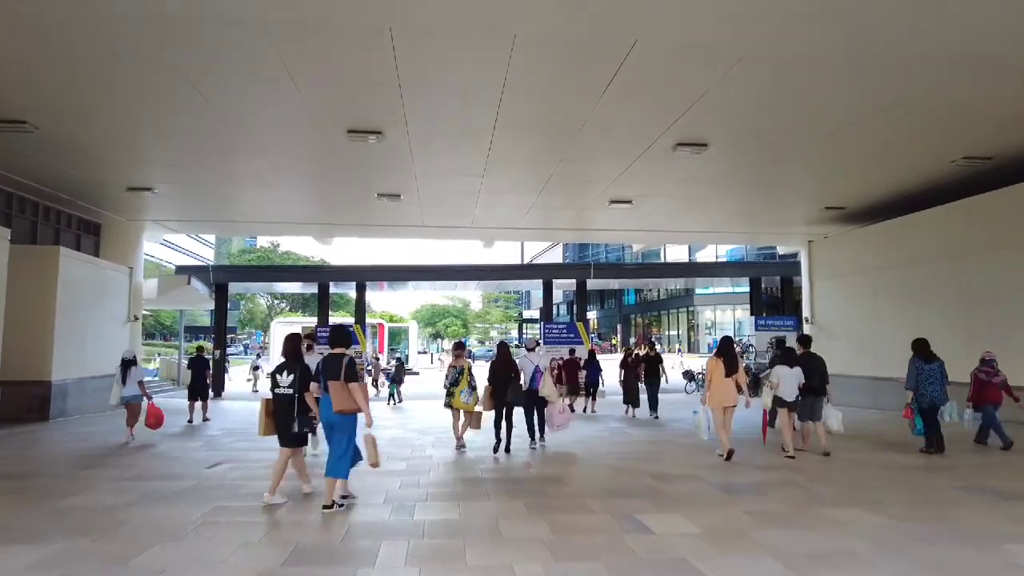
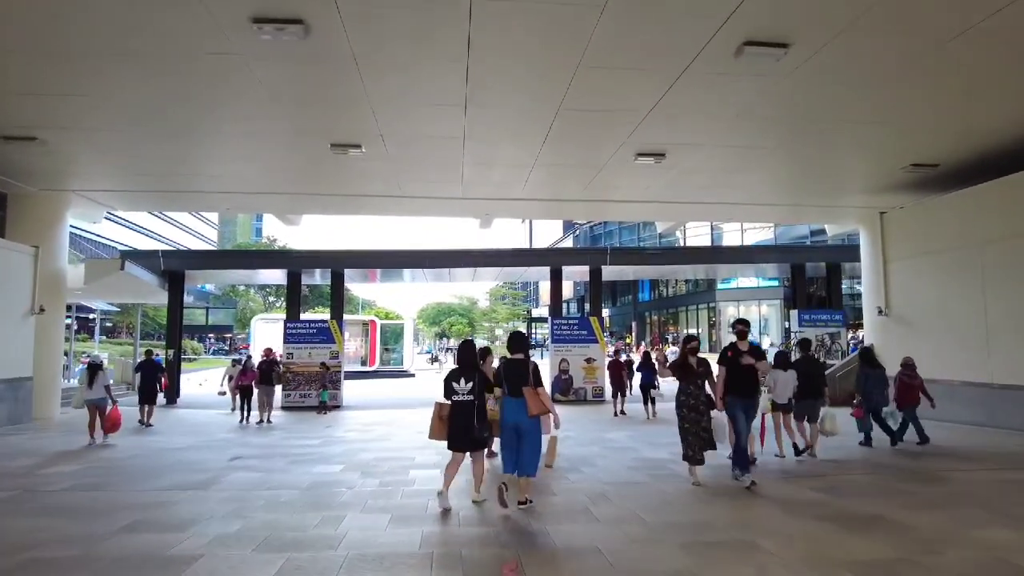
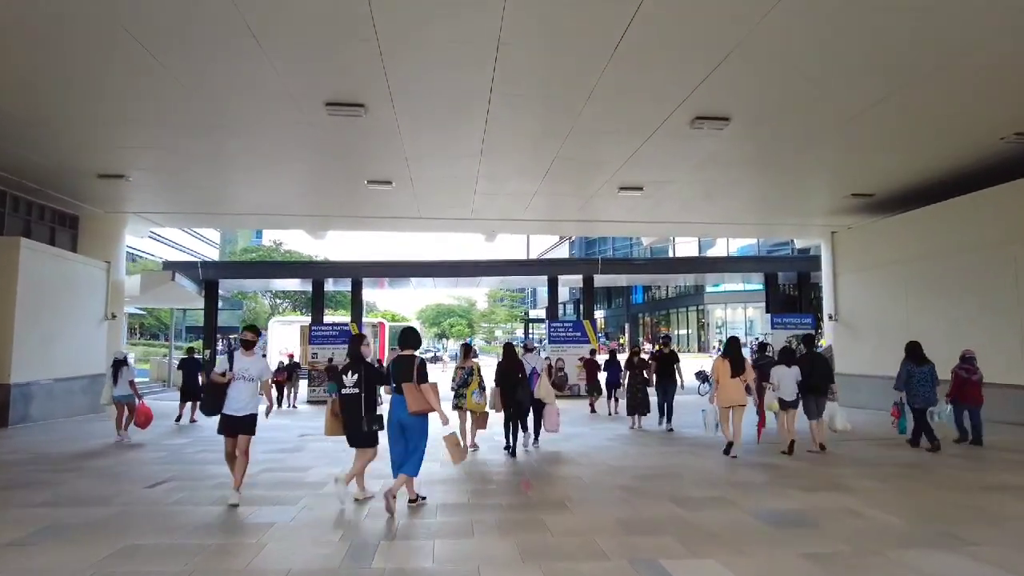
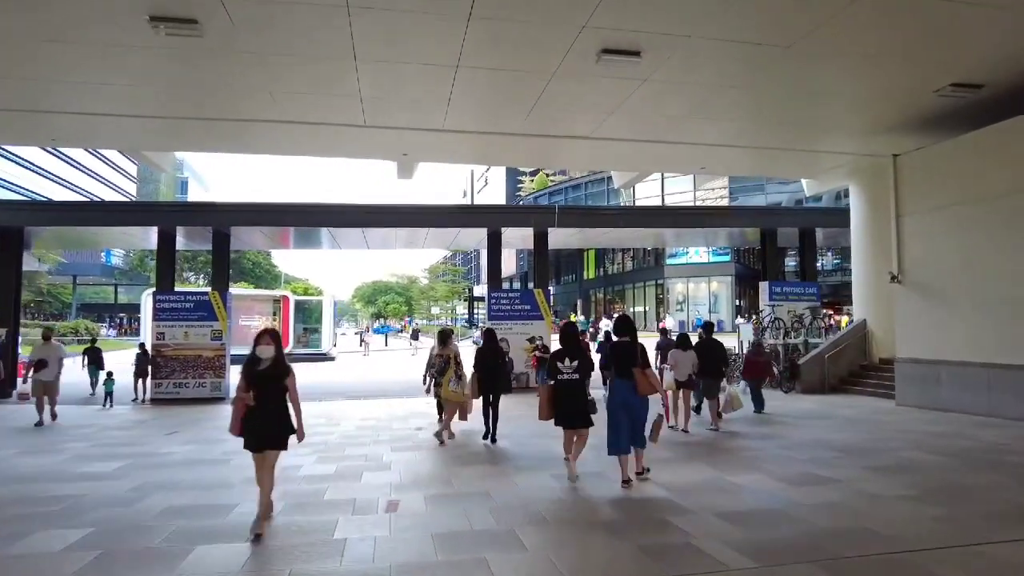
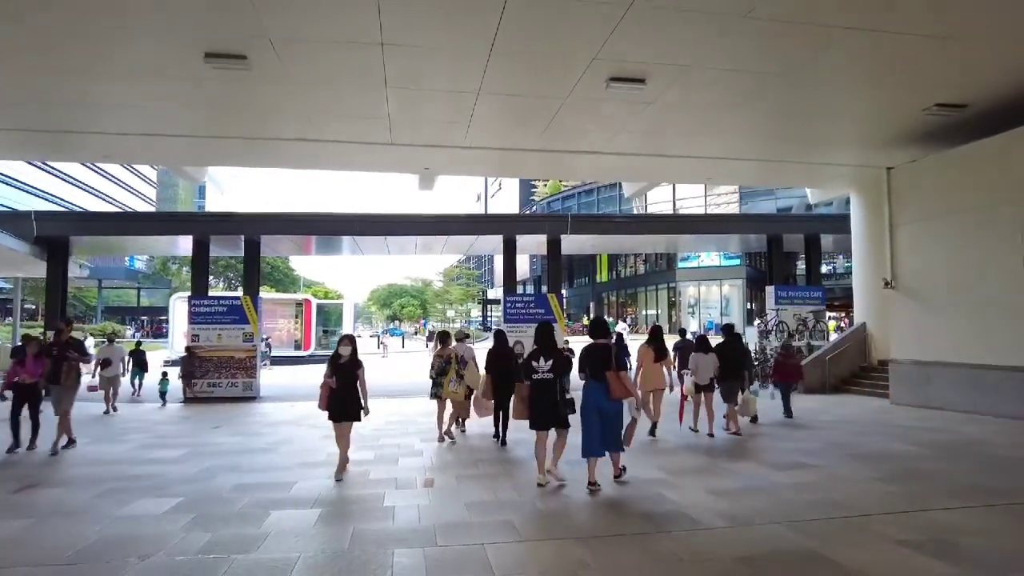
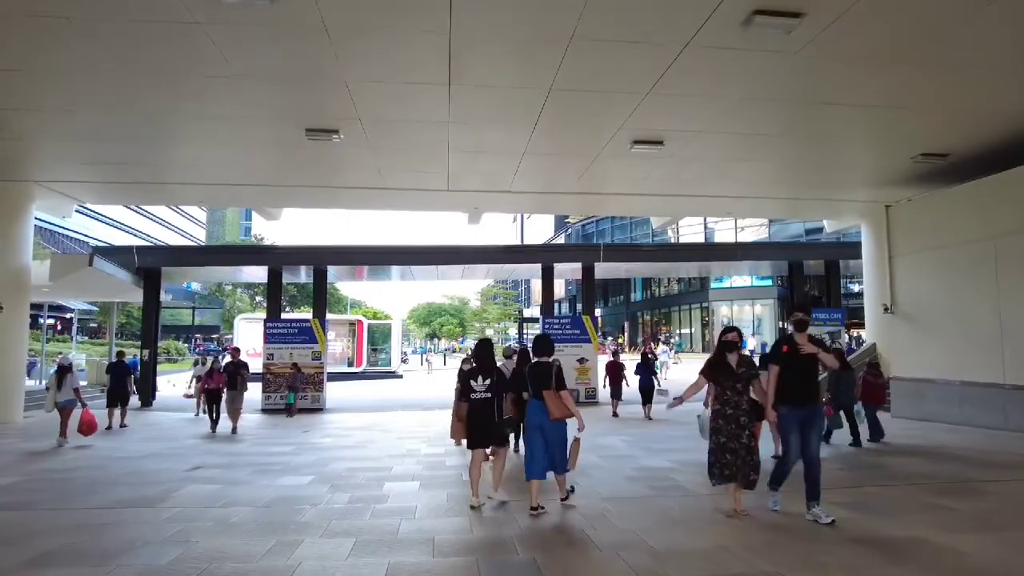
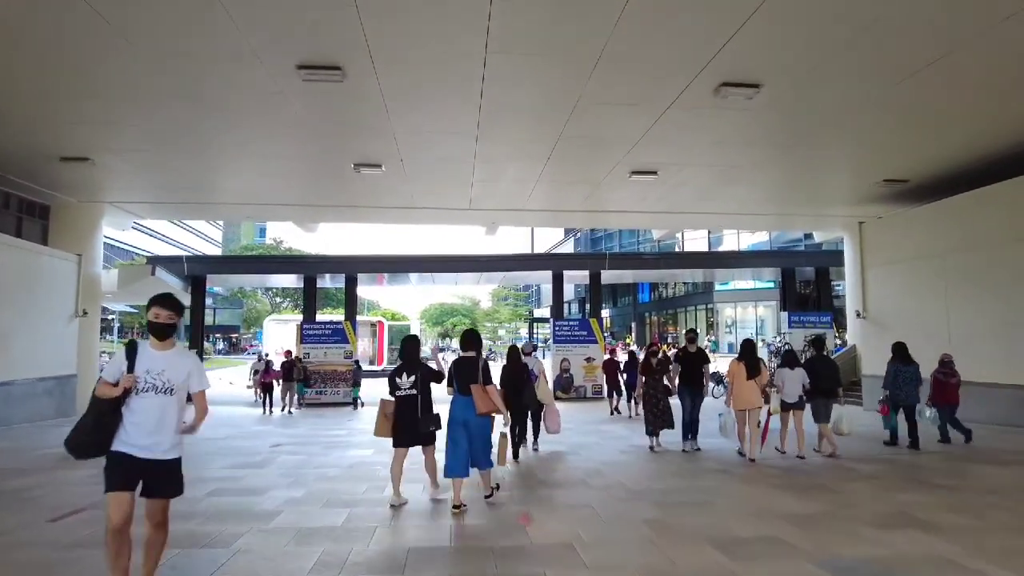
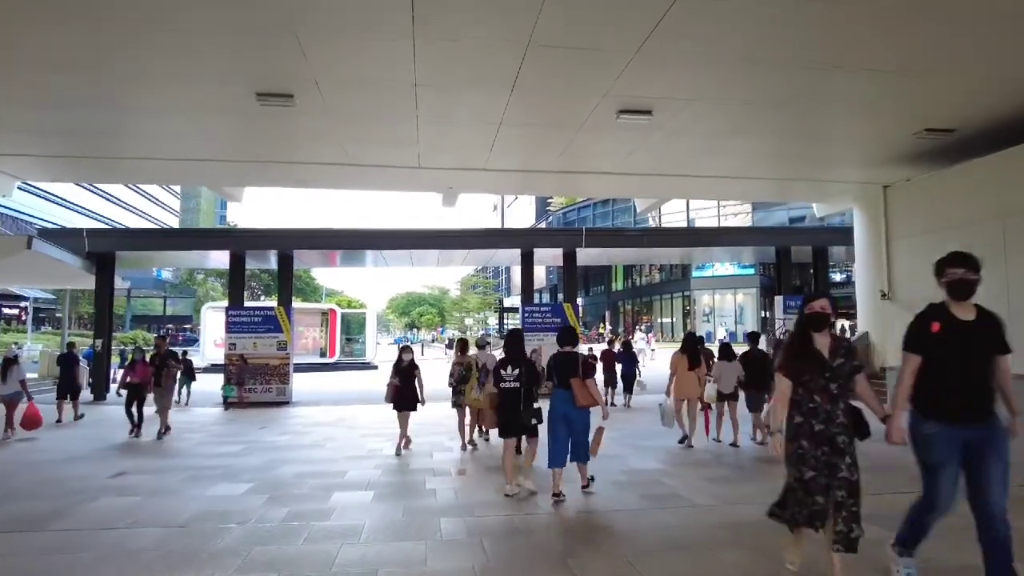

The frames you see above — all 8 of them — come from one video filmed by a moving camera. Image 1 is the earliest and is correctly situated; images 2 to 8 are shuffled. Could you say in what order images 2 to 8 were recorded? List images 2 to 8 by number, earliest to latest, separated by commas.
3, 7, 2, 6, 8, 5, 4
